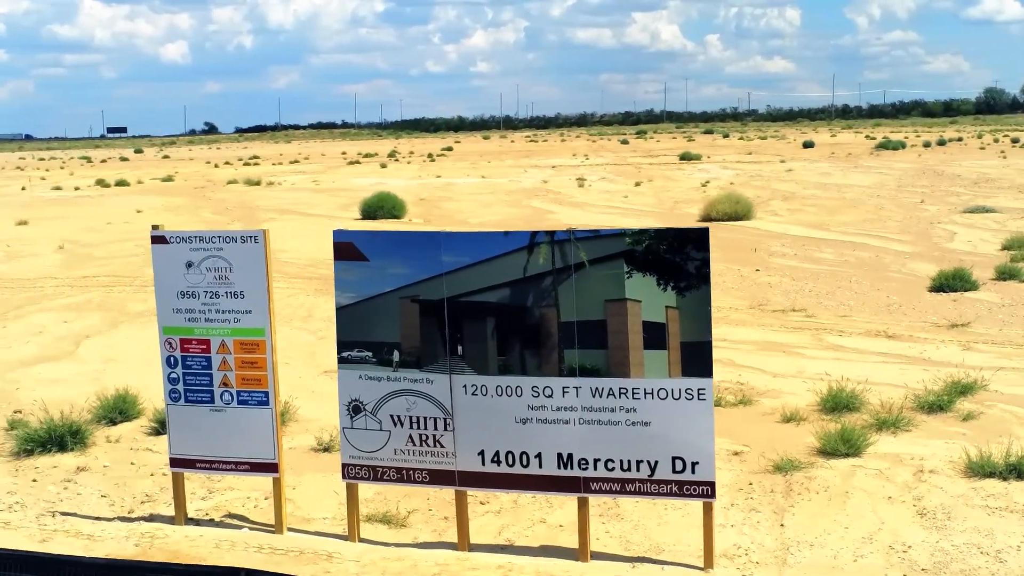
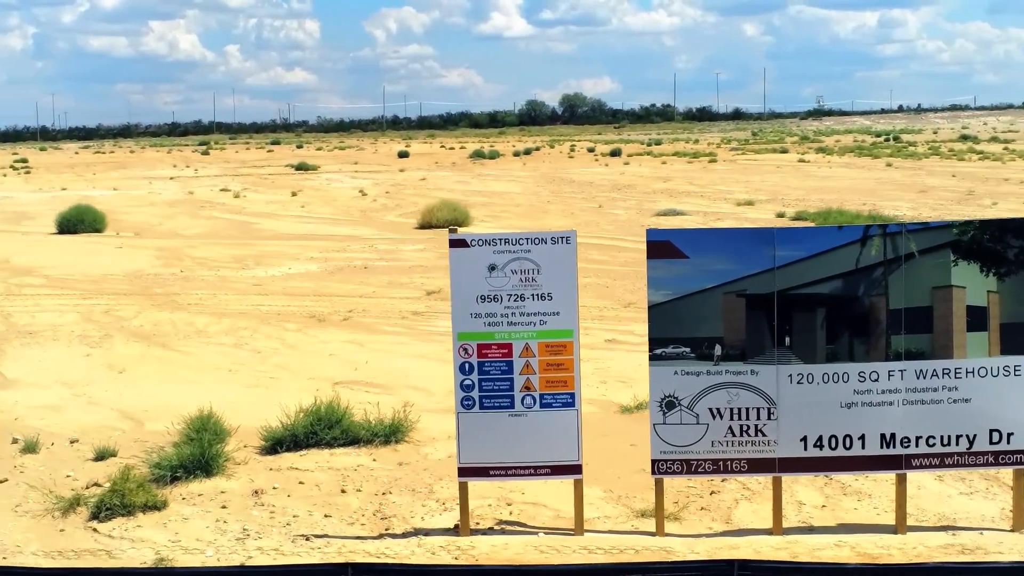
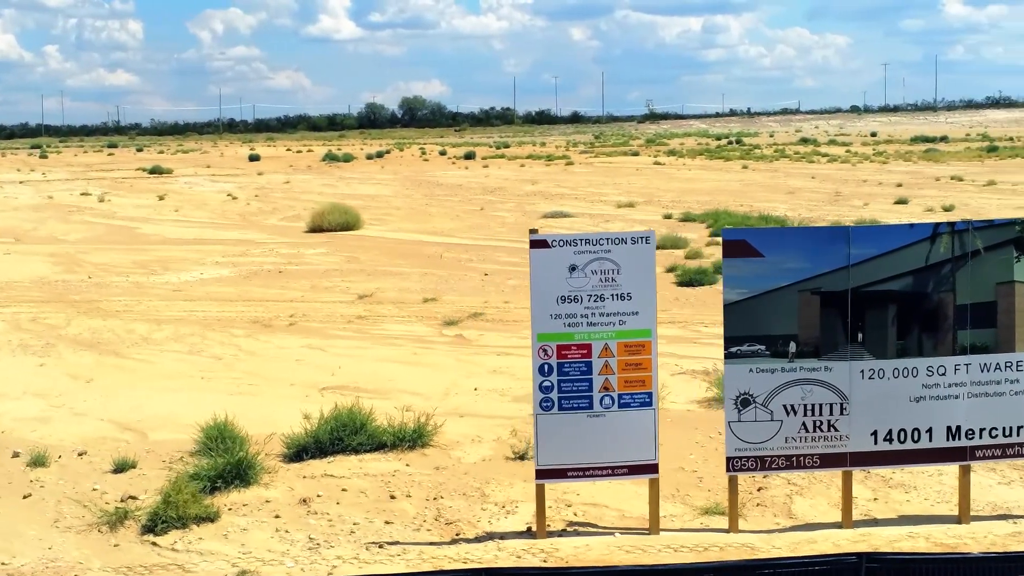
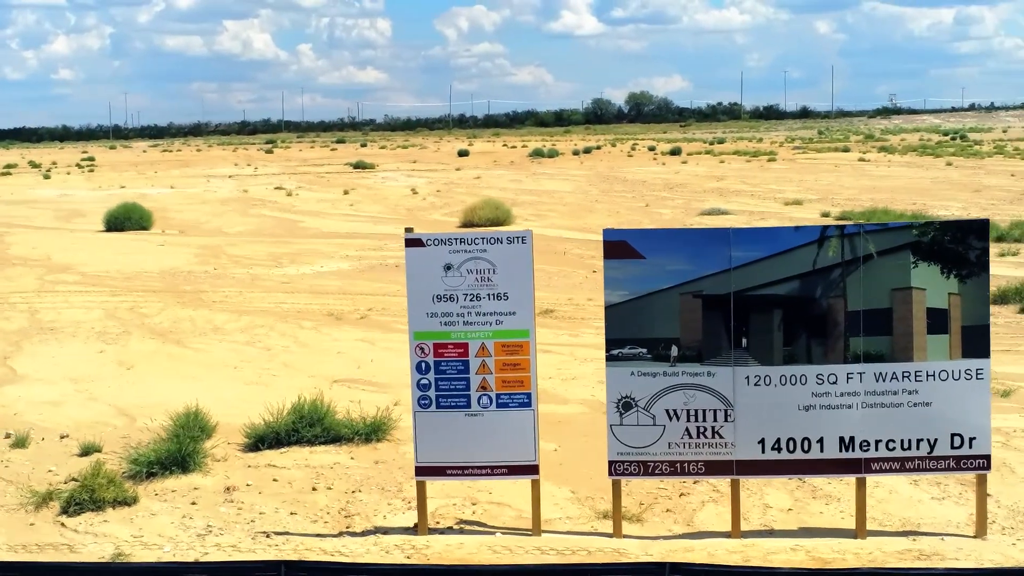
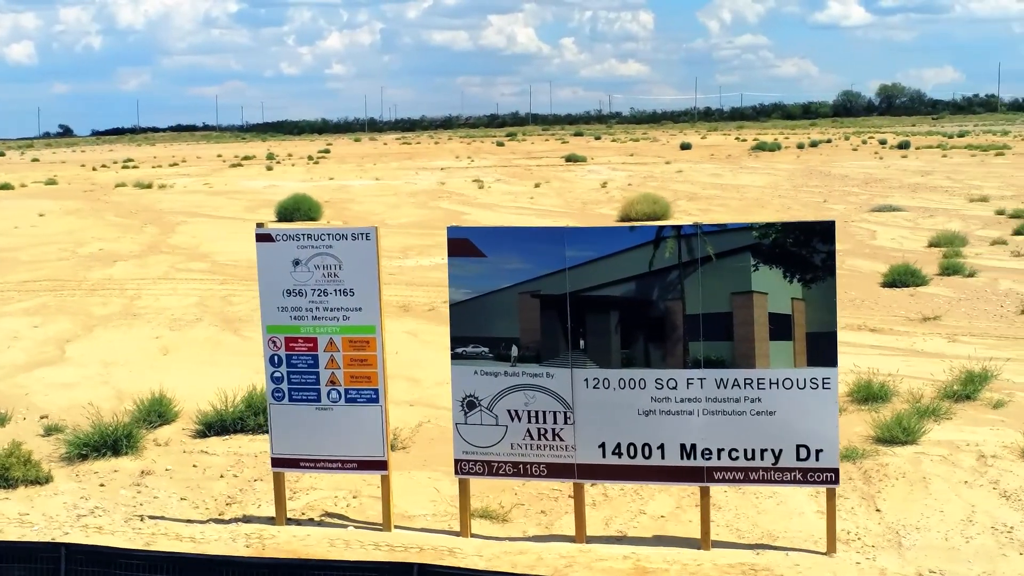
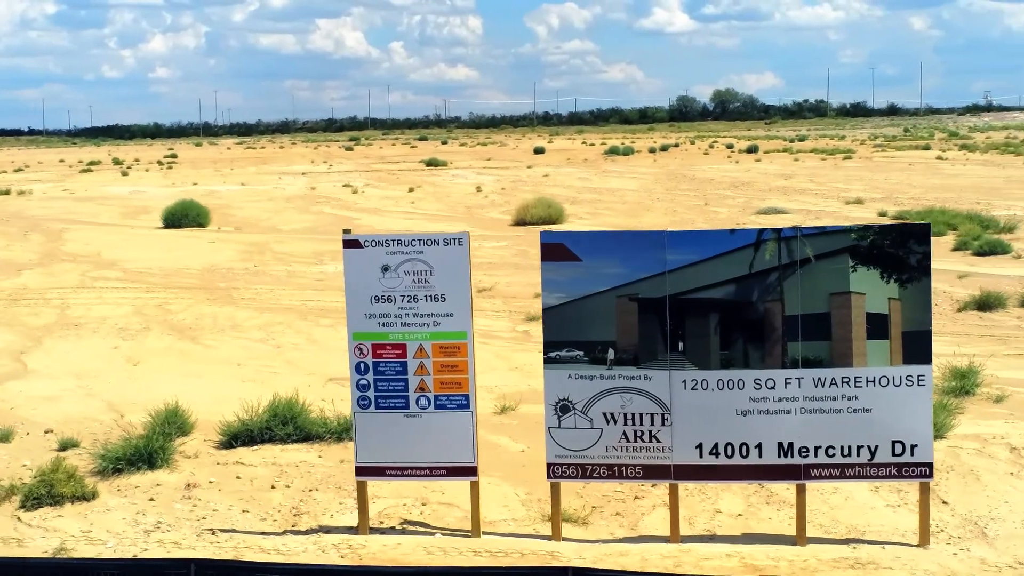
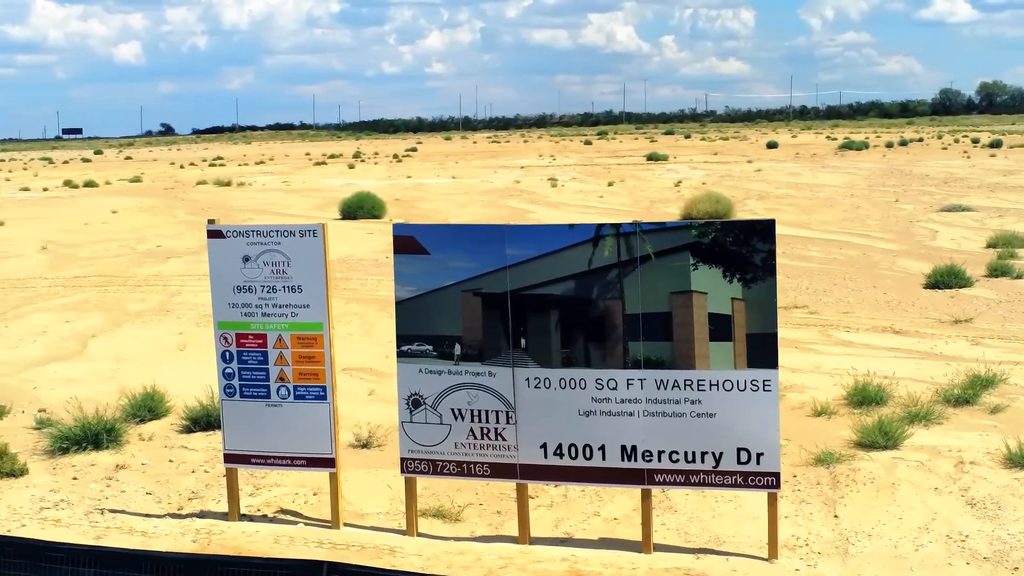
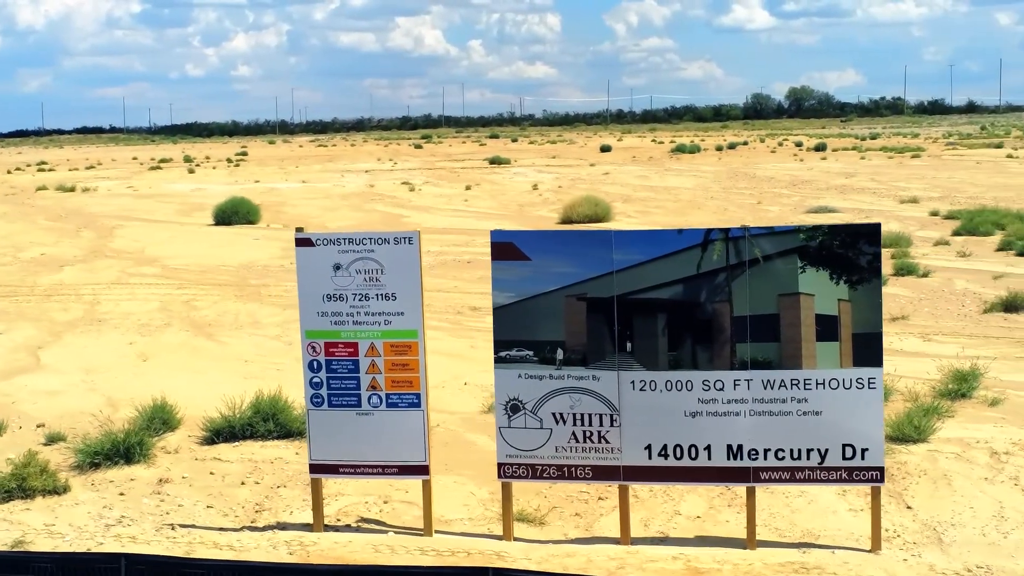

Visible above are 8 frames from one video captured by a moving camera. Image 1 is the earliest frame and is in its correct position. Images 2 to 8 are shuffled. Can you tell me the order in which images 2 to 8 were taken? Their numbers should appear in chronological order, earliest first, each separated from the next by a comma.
7, 5, 8, 6, 4, 2, 3
